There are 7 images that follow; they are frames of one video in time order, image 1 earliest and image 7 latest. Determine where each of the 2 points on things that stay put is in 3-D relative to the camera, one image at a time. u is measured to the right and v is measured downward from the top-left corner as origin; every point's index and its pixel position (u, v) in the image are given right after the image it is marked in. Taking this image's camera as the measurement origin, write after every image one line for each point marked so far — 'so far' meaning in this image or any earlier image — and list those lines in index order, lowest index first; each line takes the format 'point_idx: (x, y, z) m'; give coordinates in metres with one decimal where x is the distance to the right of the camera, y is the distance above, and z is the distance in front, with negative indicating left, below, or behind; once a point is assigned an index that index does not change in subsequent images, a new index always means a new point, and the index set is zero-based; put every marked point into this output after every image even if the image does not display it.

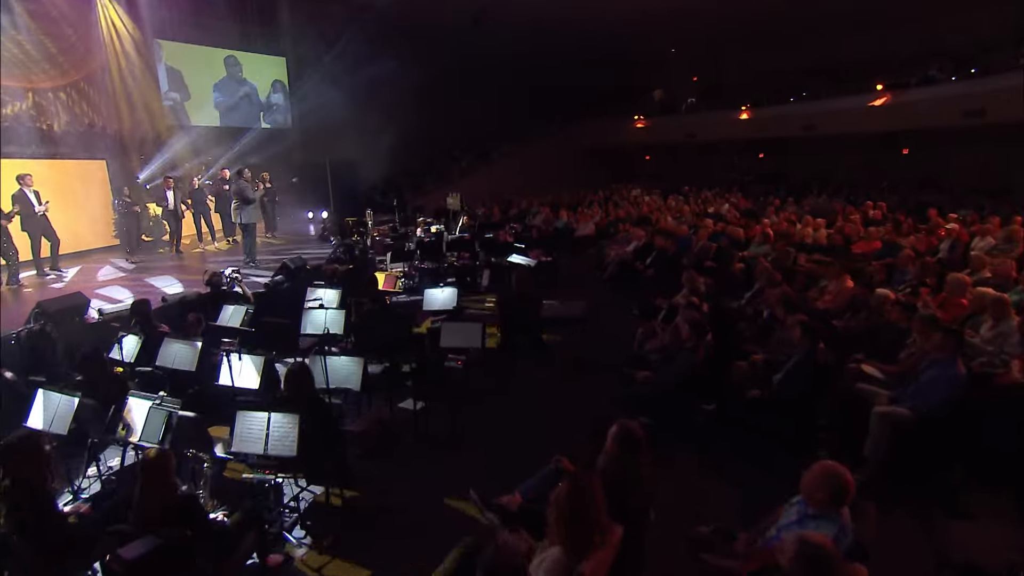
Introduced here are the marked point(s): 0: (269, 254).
0: (-5.1, +0.7, +10.8) m
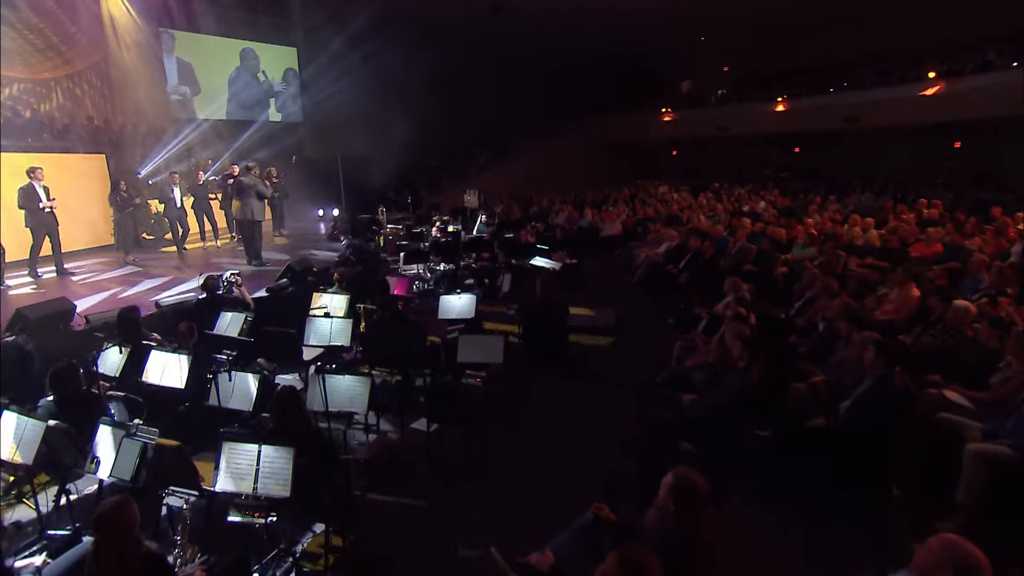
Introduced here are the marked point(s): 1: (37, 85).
0: (-4.7, +0.7, +10.2) m
1: (-3.9, +1.7, +4.3) m
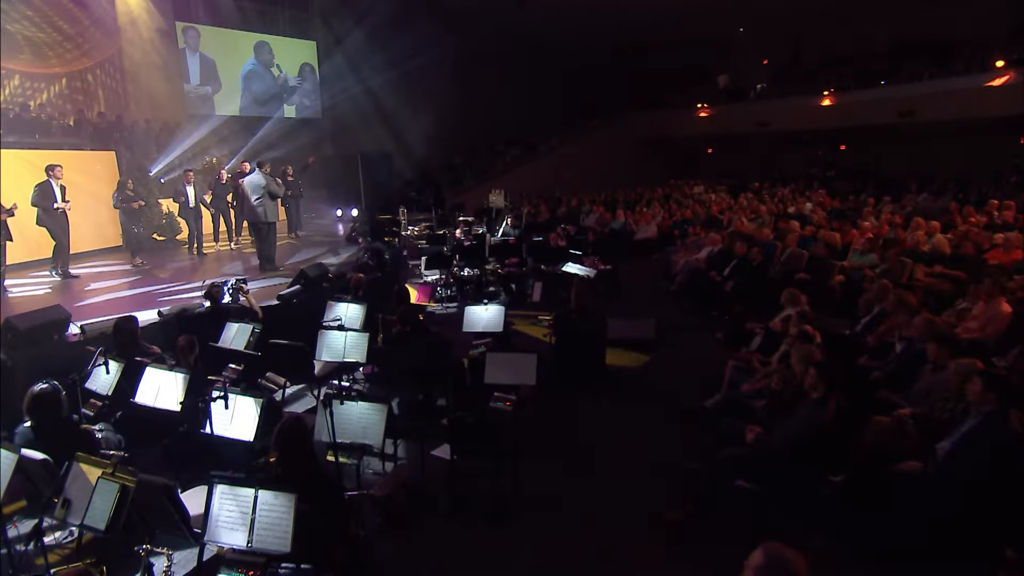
0: (-4.2, +0.6, +9.7) m
1: (-3.6, +1.6, +3.8) m
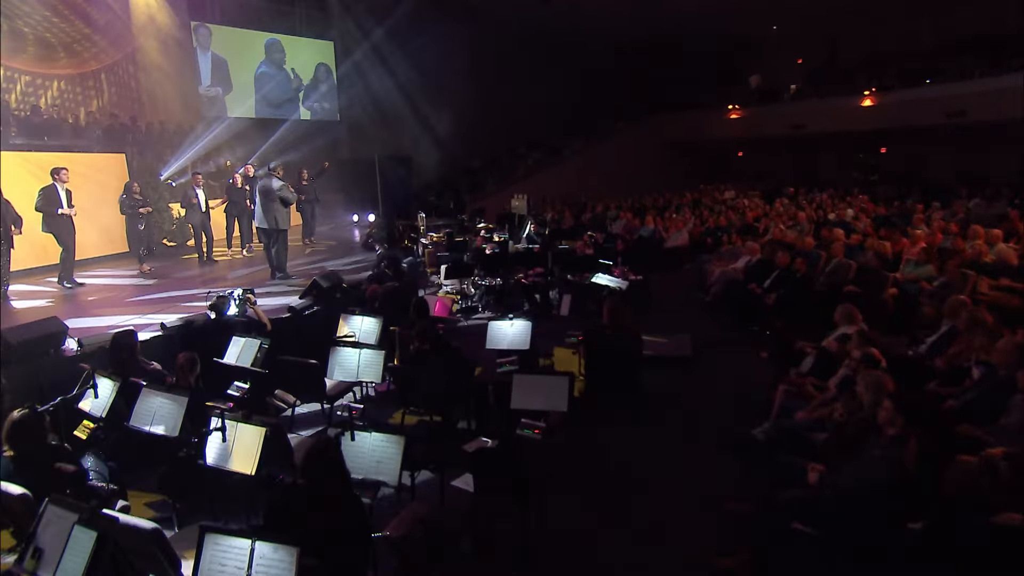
0: (-3.7, +0.4, +9.3) m
1: (-3.4, +1.4, +3.4) m
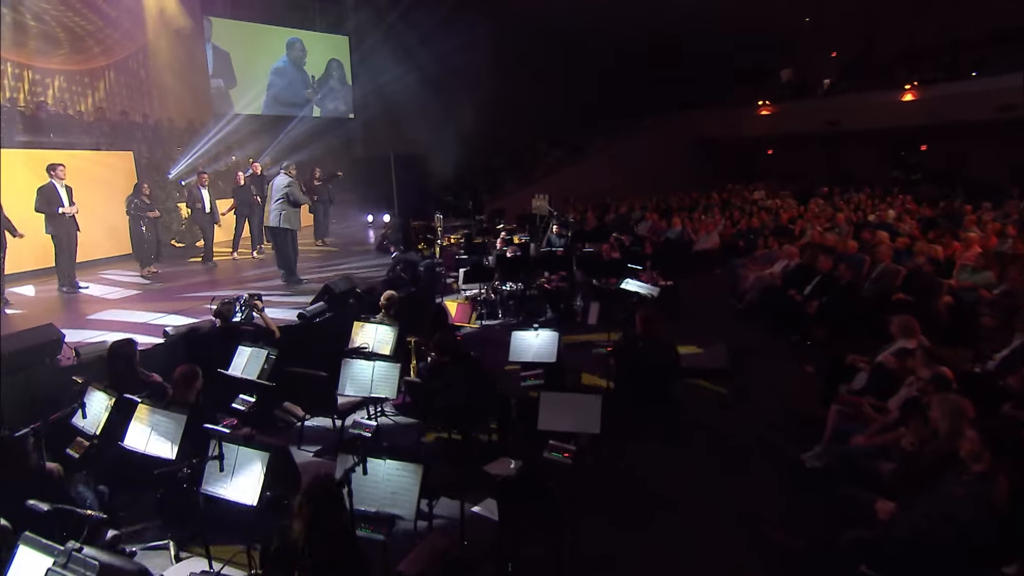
0: (-3.4, +0.4, +9.0) m
1: (-3.1, +1.4, +3.0) m
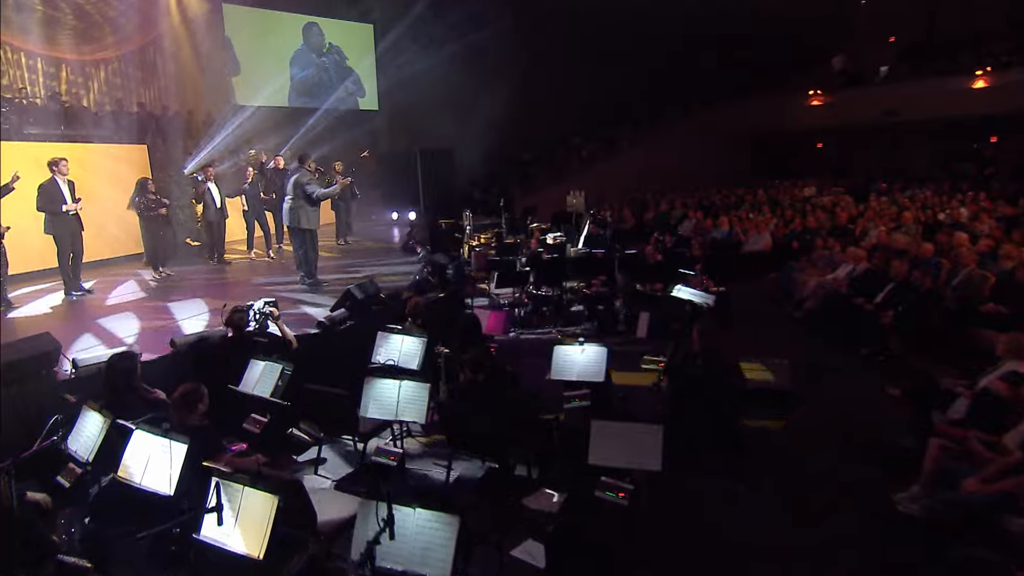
0: (-2.8, +0.3, +8.4) m
1: (-2.8, +1.3, +2.5) m
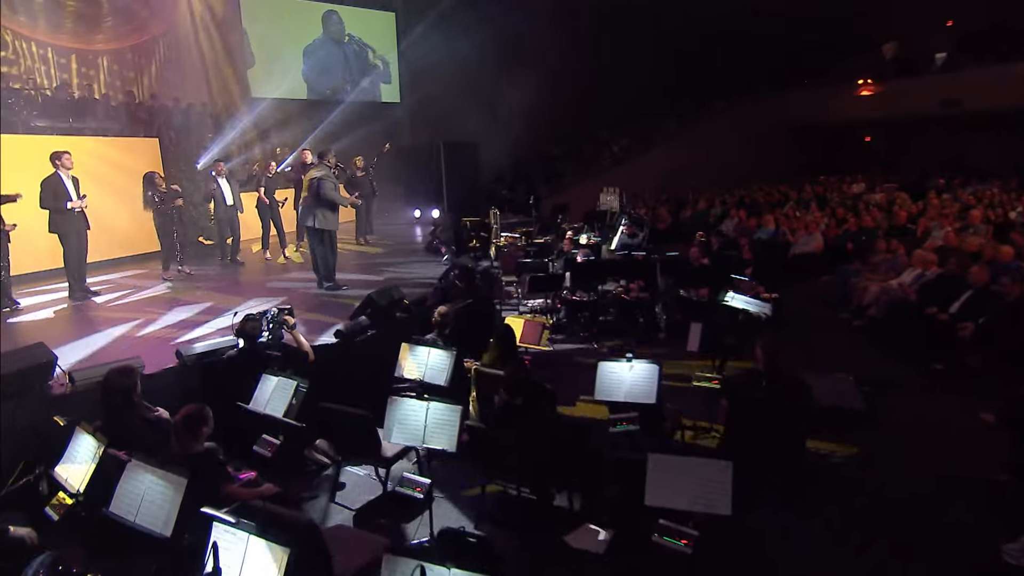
0: (-2.4, +0.3, +8.0) m
1: (-2.6, +1.2, +2.0) m
